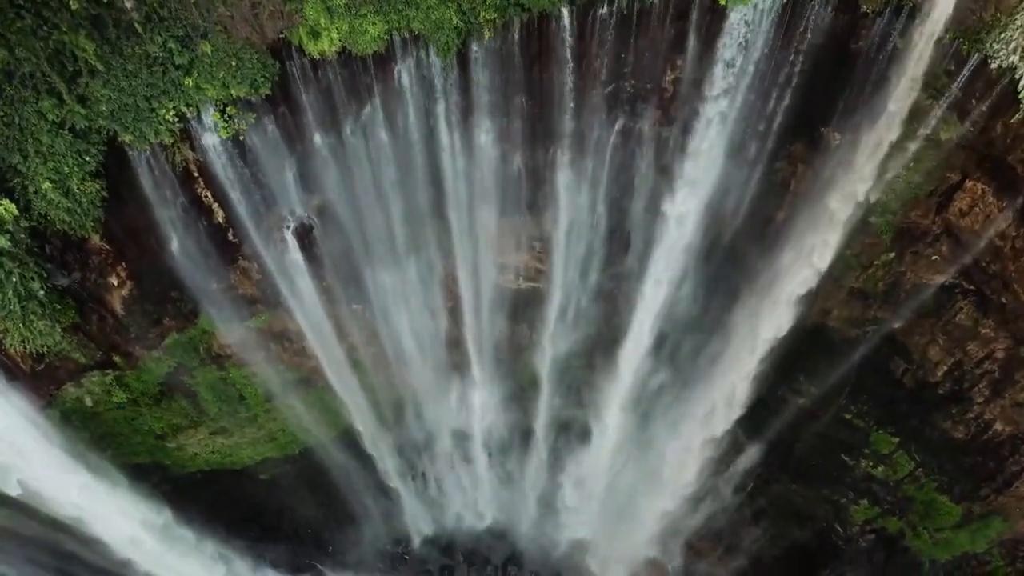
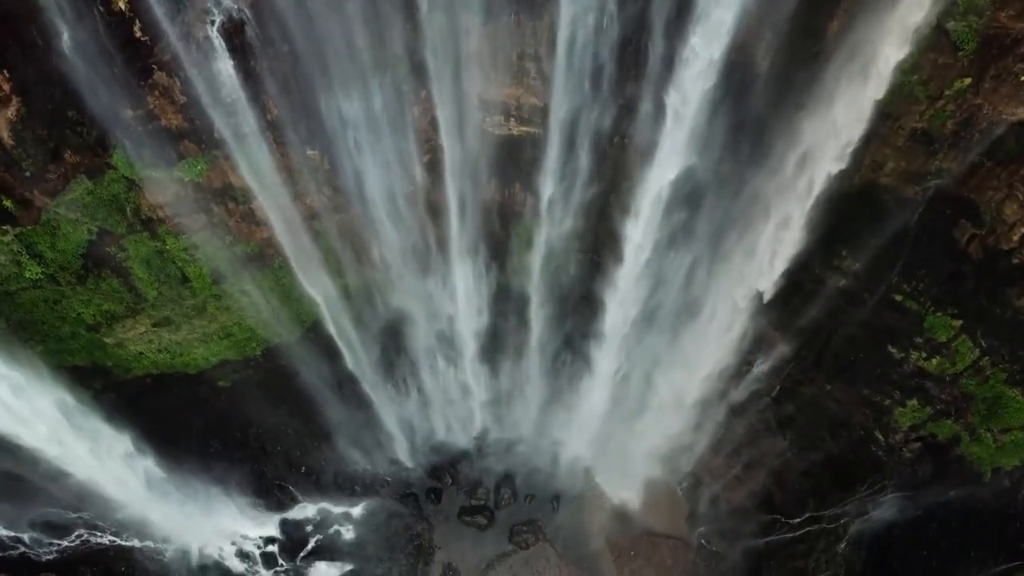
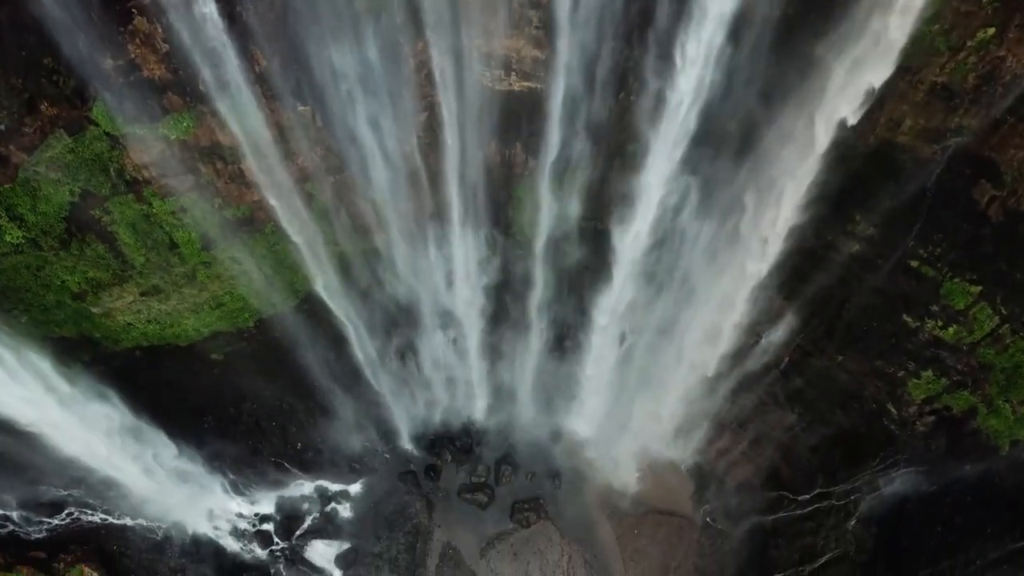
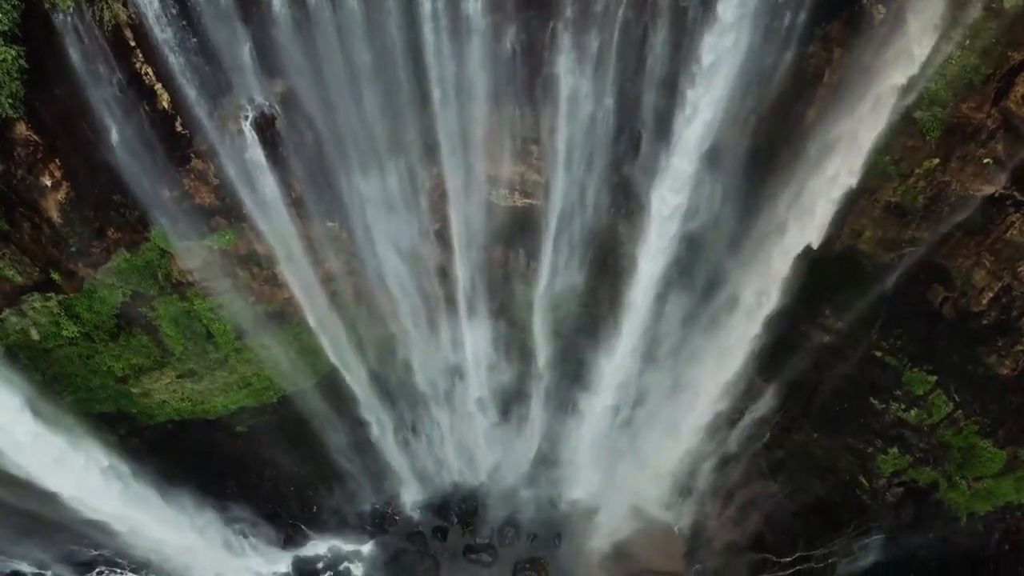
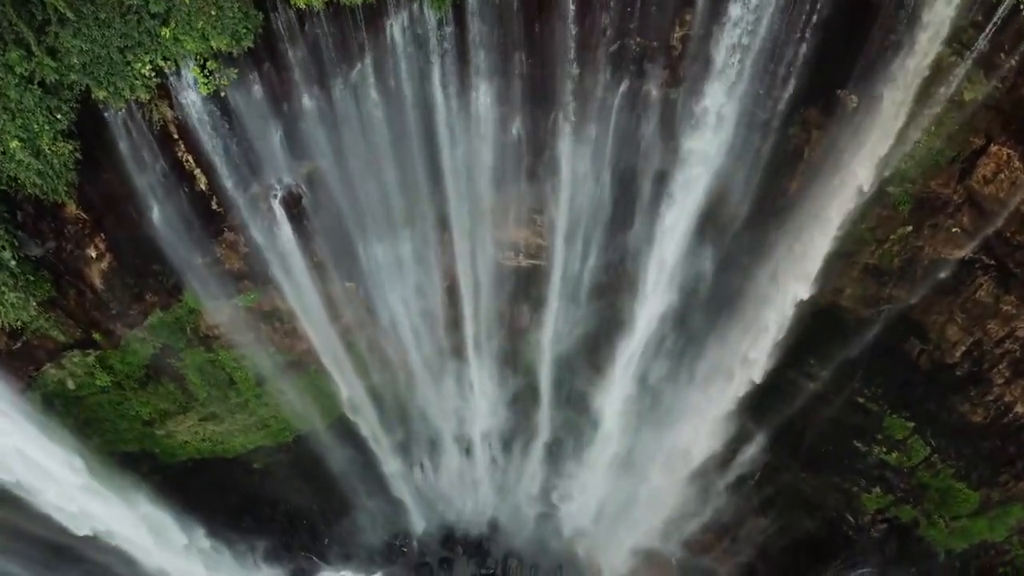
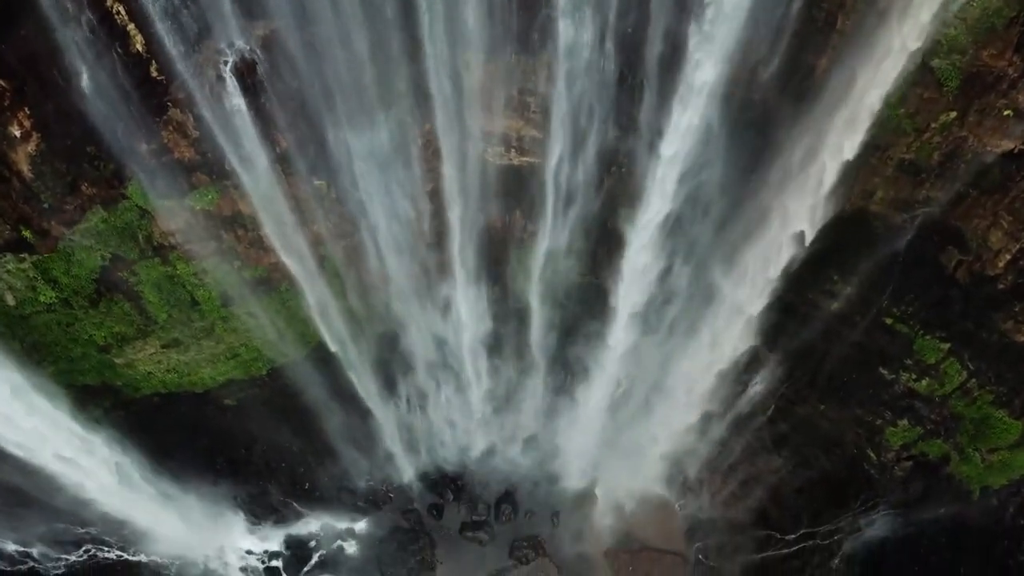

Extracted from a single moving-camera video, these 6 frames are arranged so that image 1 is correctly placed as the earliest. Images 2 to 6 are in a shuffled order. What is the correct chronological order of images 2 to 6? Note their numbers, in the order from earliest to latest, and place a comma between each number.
5, 4, 6, 2, 3
